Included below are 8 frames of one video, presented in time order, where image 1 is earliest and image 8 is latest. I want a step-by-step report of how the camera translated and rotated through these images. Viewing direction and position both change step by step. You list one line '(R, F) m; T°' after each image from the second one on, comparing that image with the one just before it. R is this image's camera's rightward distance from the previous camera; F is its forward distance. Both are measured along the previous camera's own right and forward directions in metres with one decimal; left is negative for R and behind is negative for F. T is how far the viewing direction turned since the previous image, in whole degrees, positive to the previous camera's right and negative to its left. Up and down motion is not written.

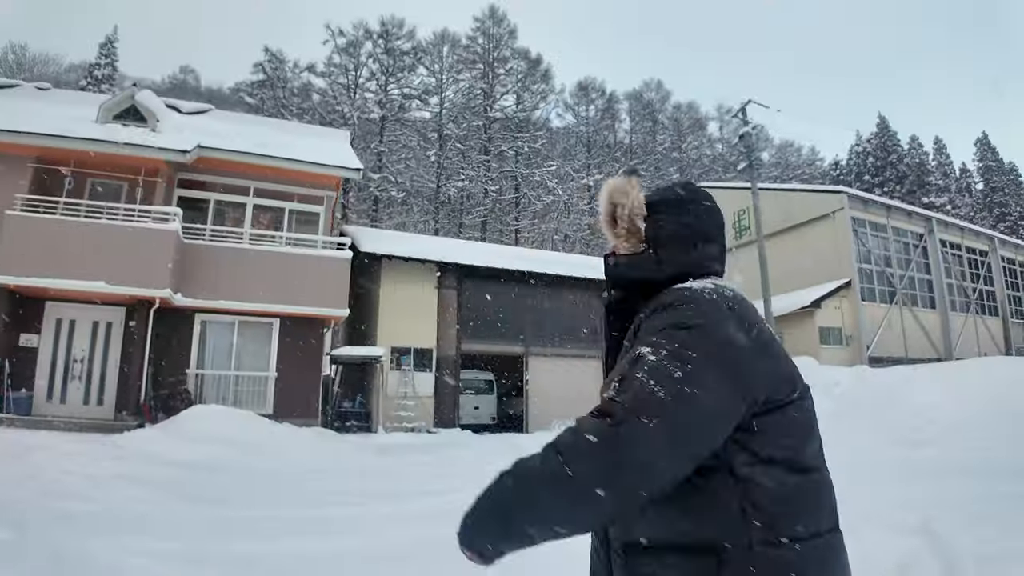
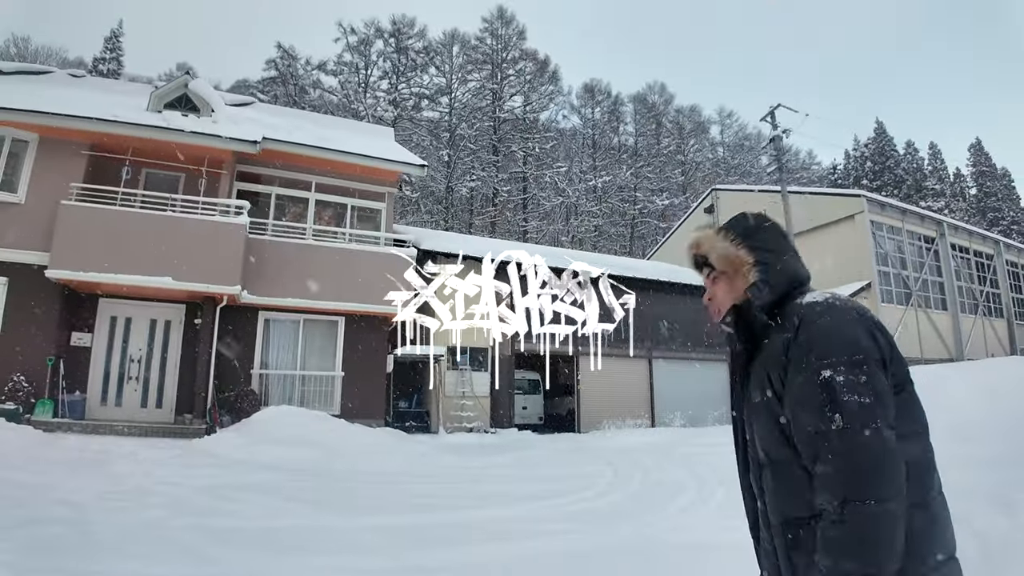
(-1.7, +0.3) m; +2°
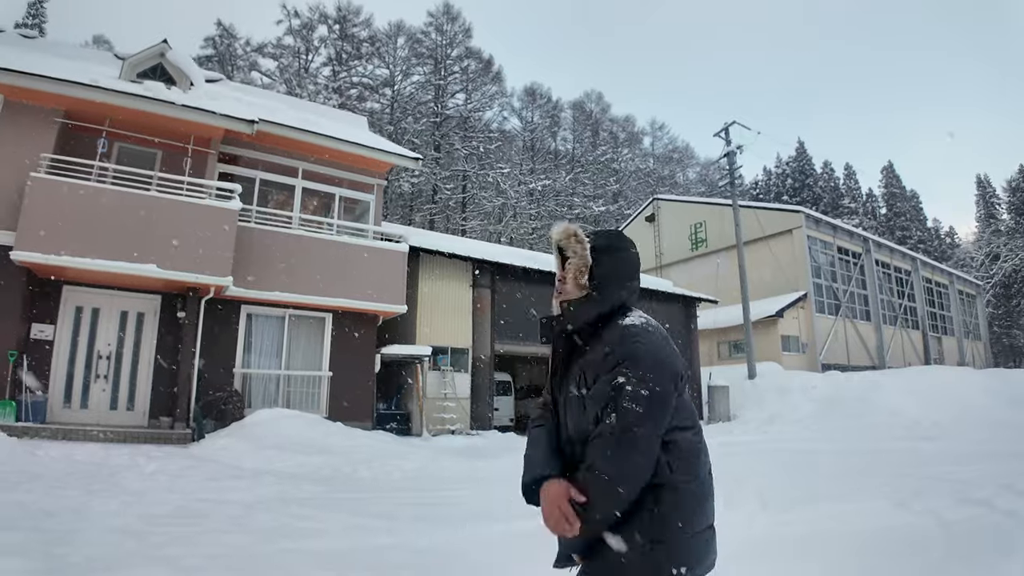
(-1.5, +0.2) m; +9°
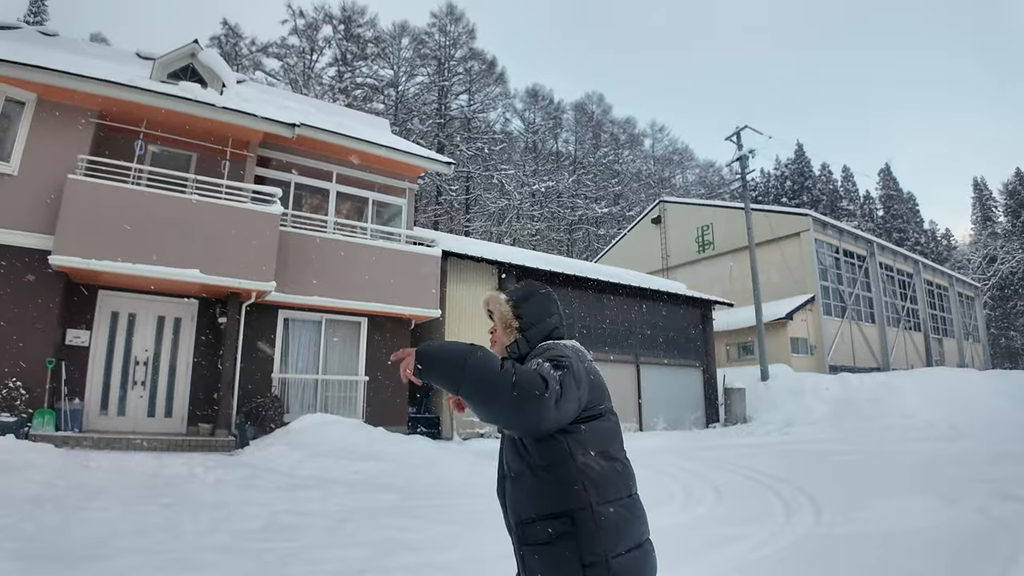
(-0.8, +0.1) m; +1°
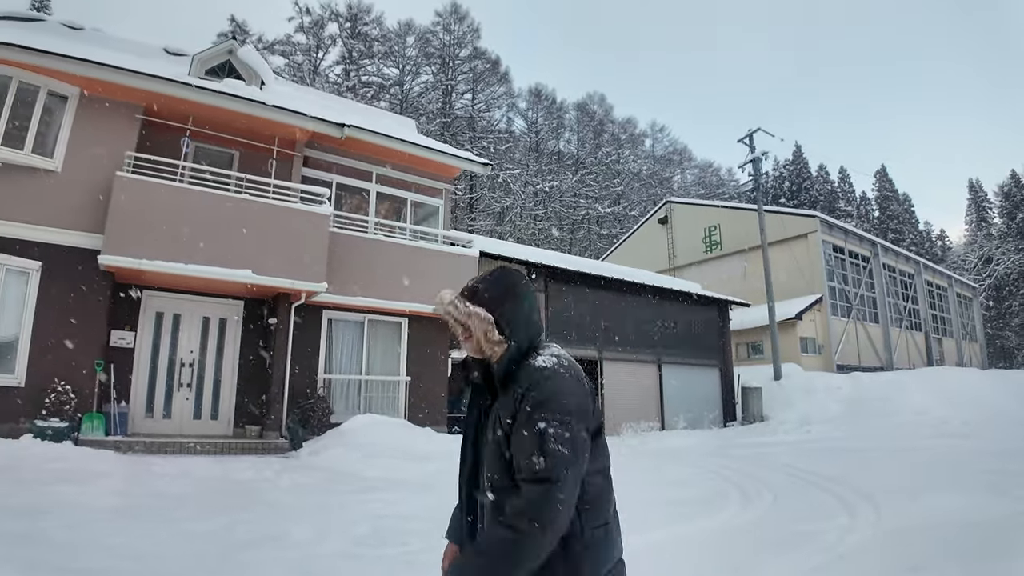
(-0.9, +0.1) m; +1°
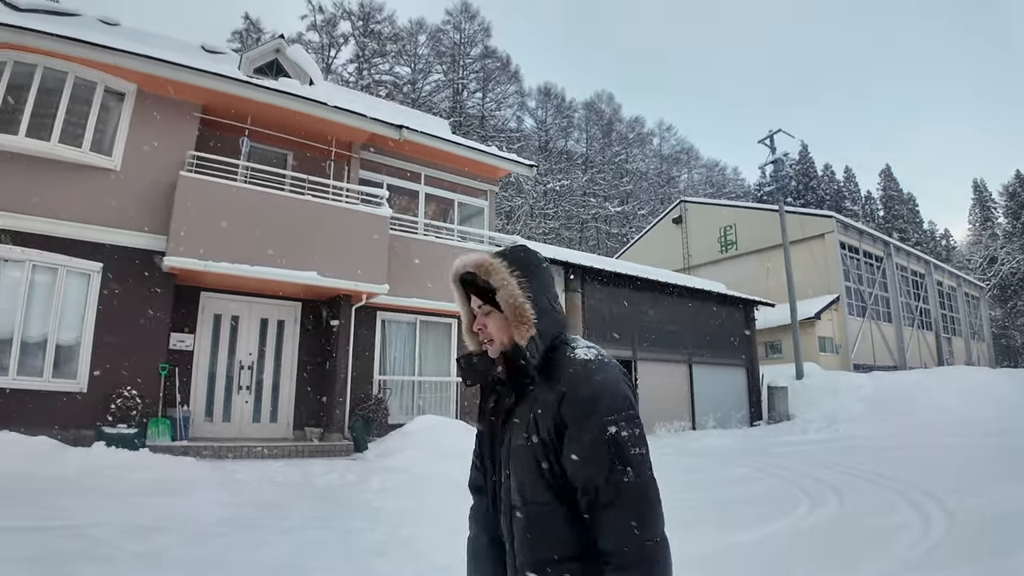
(-1.0, +0.1) m; +1°
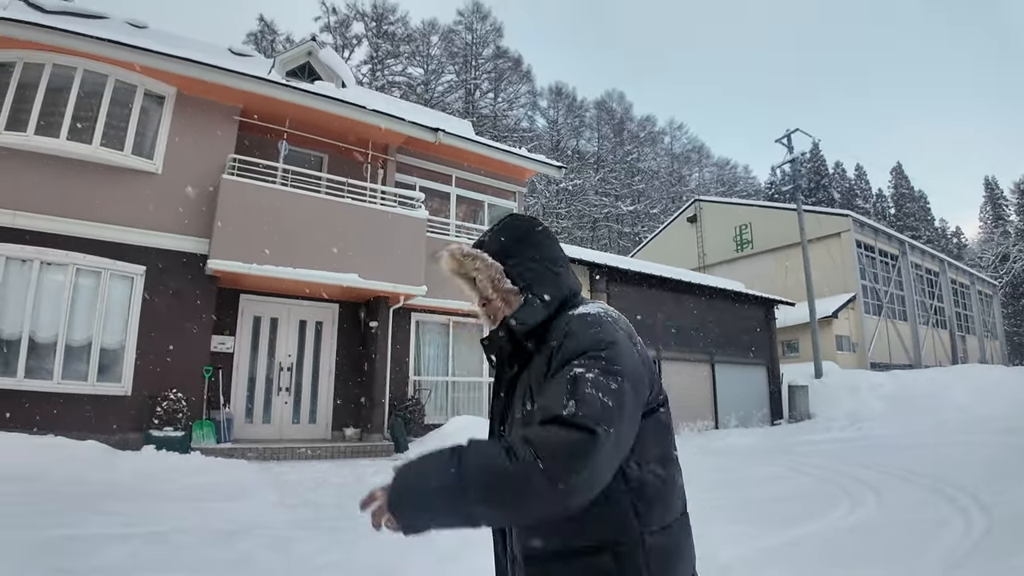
(-0.5, 0.0) m; 0°
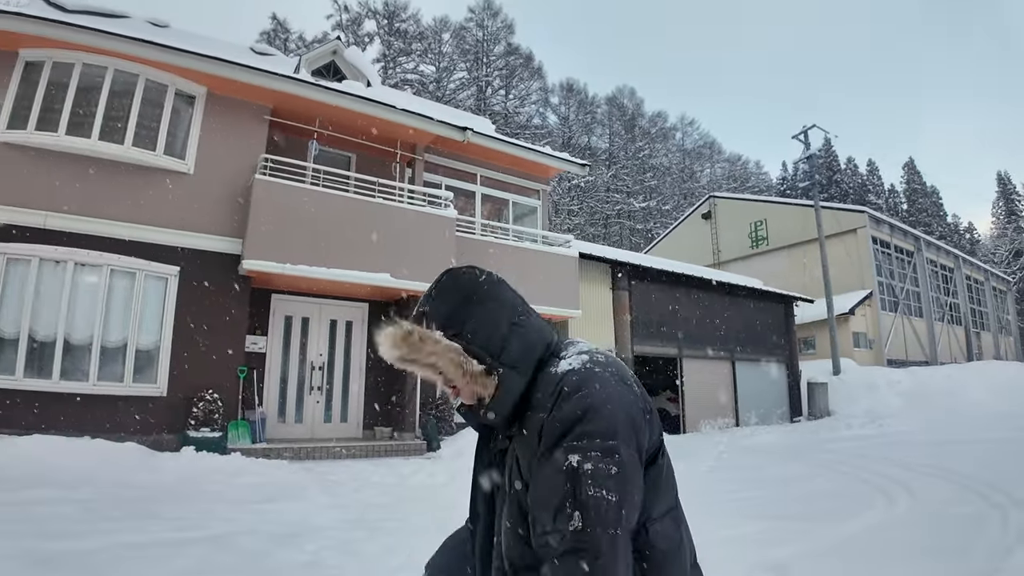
(-0.3, 0.0) m; -1°
